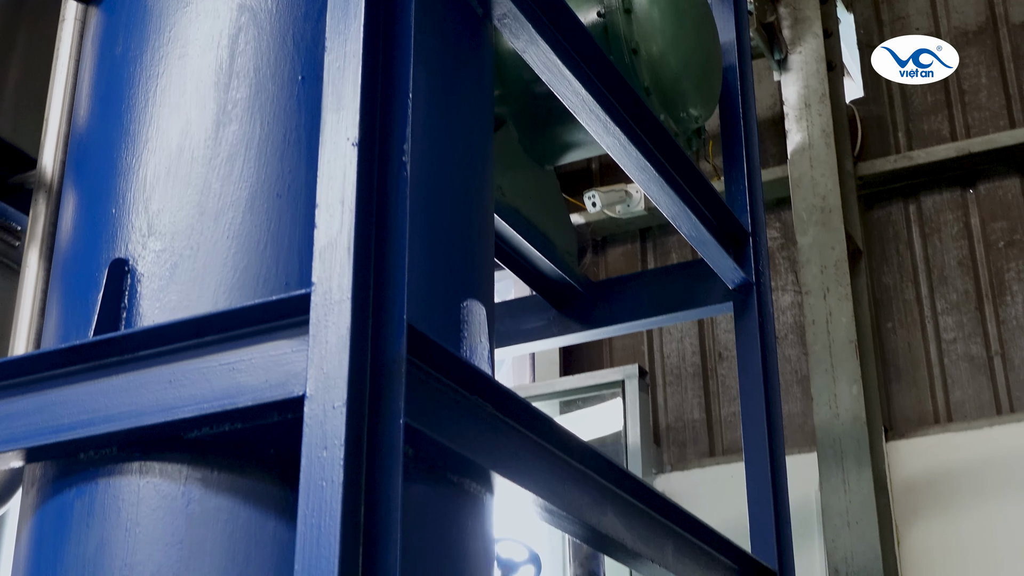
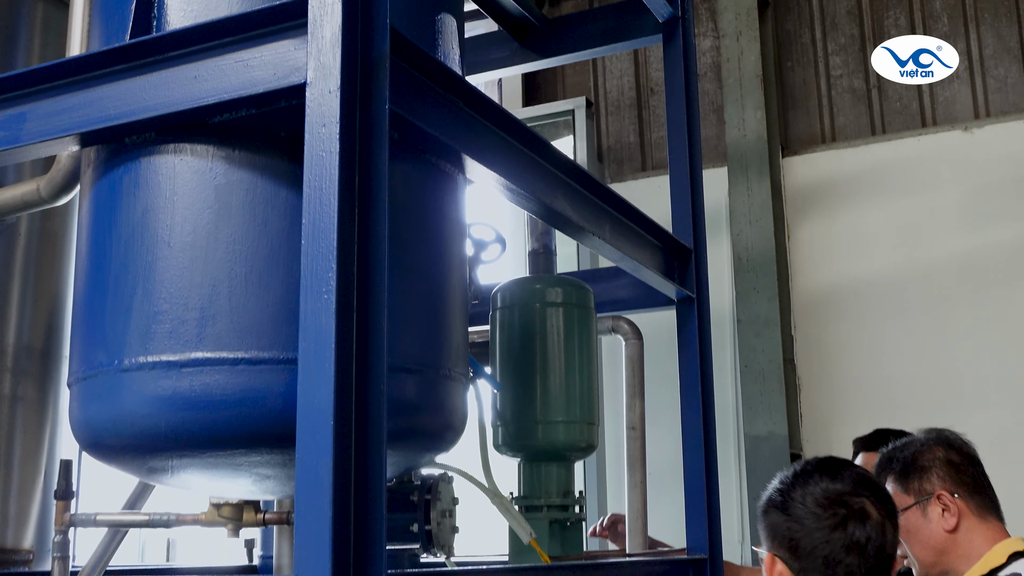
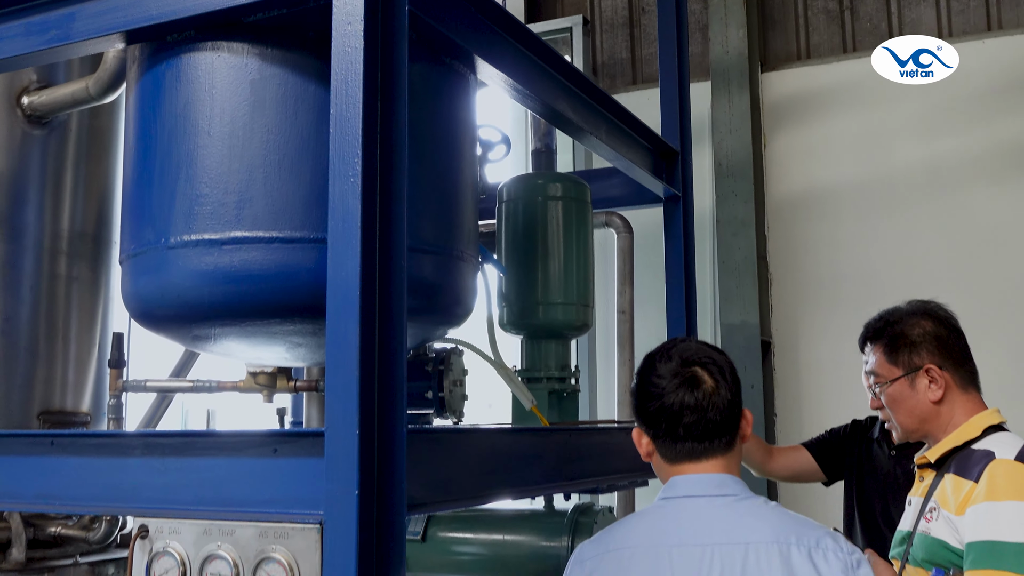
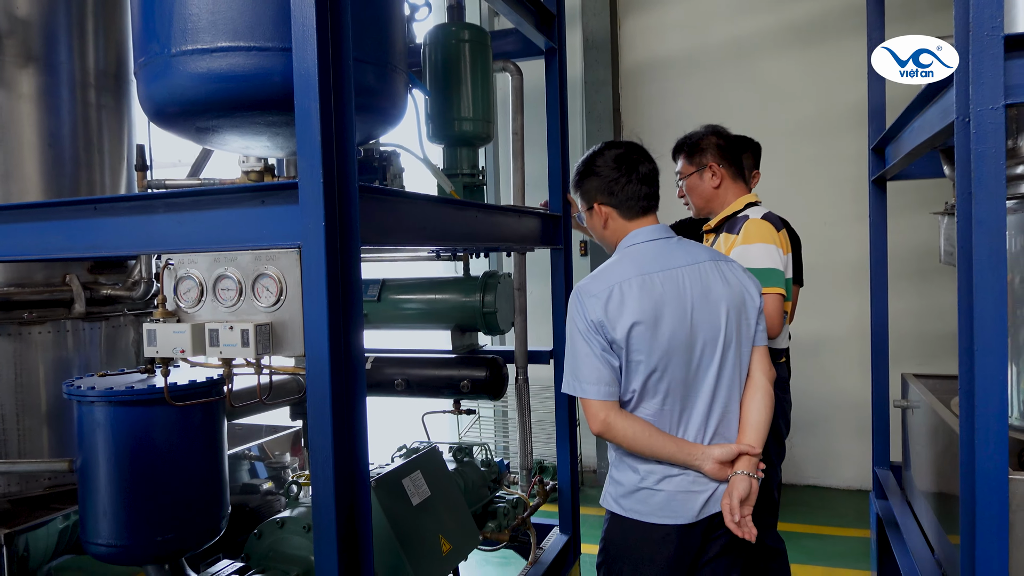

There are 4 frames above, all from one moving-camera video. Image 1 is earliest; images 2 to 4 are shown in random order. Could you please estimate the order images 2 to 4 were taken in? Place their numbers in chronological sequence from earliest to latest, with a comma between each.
2, 3, 4
